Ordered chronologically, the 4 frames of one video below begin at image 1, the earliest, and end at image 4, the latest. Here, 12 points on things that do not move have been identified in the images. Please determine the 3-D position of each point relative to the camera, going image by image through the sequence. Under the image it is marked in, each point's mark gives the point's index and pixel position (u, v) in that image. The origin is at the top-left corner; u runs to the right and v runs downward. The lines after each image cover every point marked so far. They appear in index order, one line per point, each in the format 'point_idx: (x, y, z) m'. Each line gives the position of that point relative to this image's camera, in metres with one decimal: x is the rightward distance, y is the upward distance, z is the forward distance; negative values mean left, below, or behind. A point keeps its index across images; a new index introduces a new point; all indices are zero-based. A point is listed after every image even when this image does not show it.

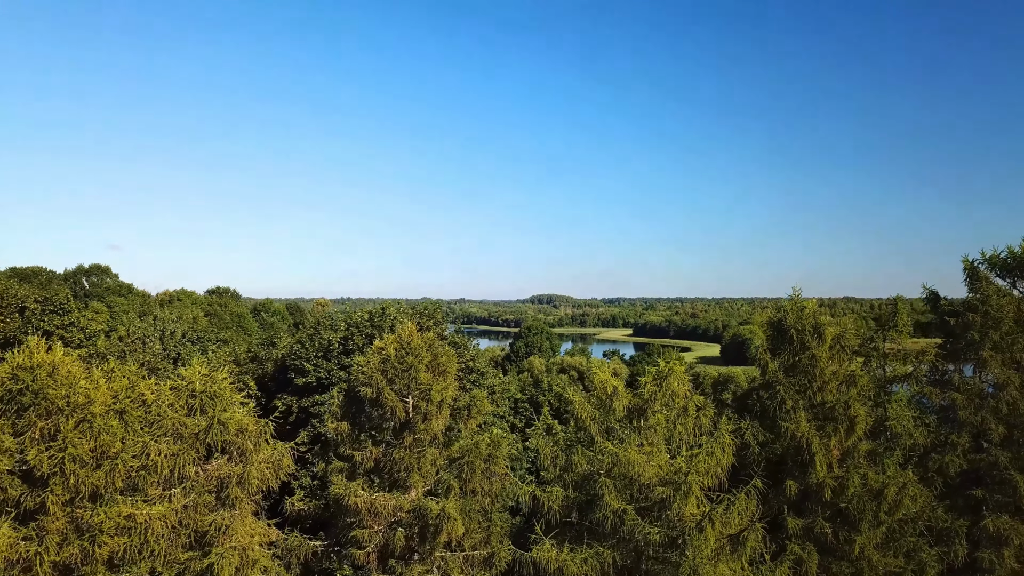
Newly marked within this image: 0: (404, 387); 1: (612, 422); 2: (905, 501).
0: (-2.2, -2.0, +11.1) m
1: (+2.3, -3.0, +12.4) m
2: (+9.0, -4.9, +12.6) m
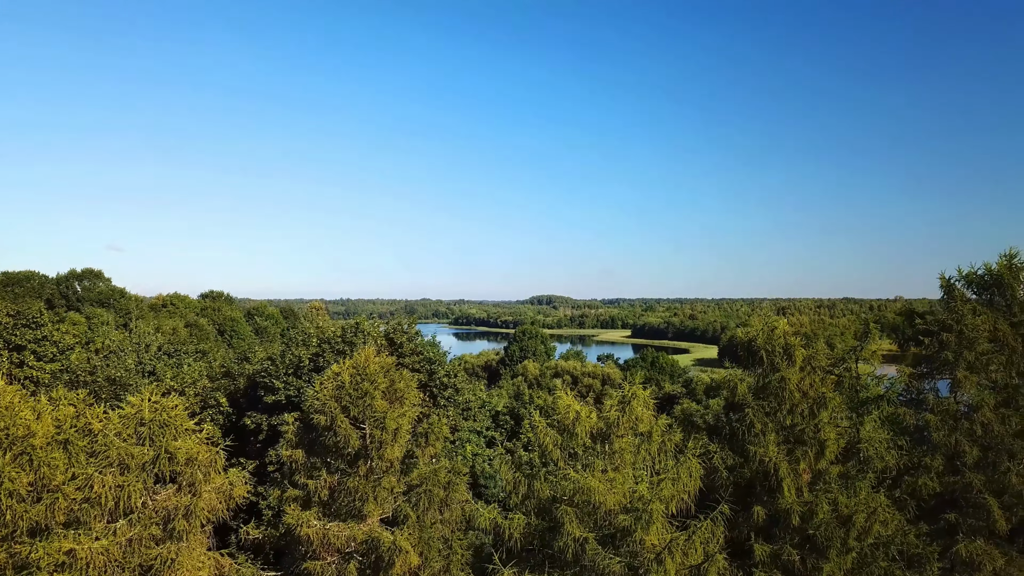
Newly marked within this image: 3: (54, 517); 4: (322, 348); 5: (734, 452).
0: (-3.0, -2.5, +10.9) m
1: (+1.4, -3.5, +12.2) m
2: (+8.1, -5.4, +12.3) m
3: (-7.8, -3.9, +9.3) m
4: (-6.1, -1.9, +17.5) m
5: (+5.3, -3.9, +13.0) m
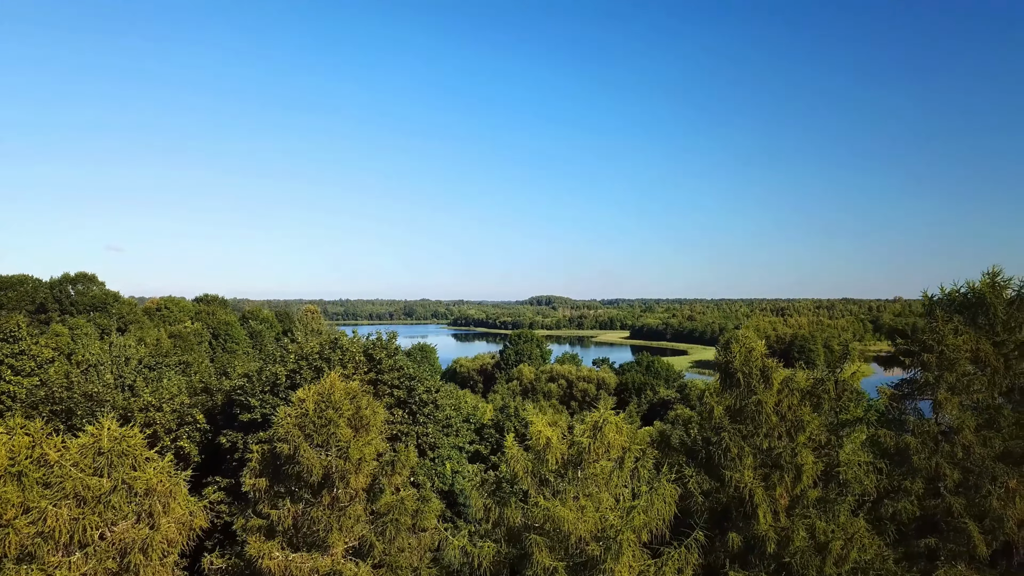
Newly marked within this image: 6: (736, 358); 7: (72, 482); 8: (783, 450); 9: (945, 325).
0: (-3.7, -3.0, +10.7) m
1: (+0.8, -4.0, +12.0) m
2: (+7.5, -5.9, +12.1) m
3: (-8.4, -4.4, +9.1) m
4: (-6.7, -2.4, +17.3) m
5: (+4.6, -4.4, +12.8) m
6: (+5.5, -1.7, +13.4) m
7: (-7.9, -3.5, +9.9) m
8: (+6.2, -3.7, +12.6) m
9: (+11.2, -1.0, +14.1) m
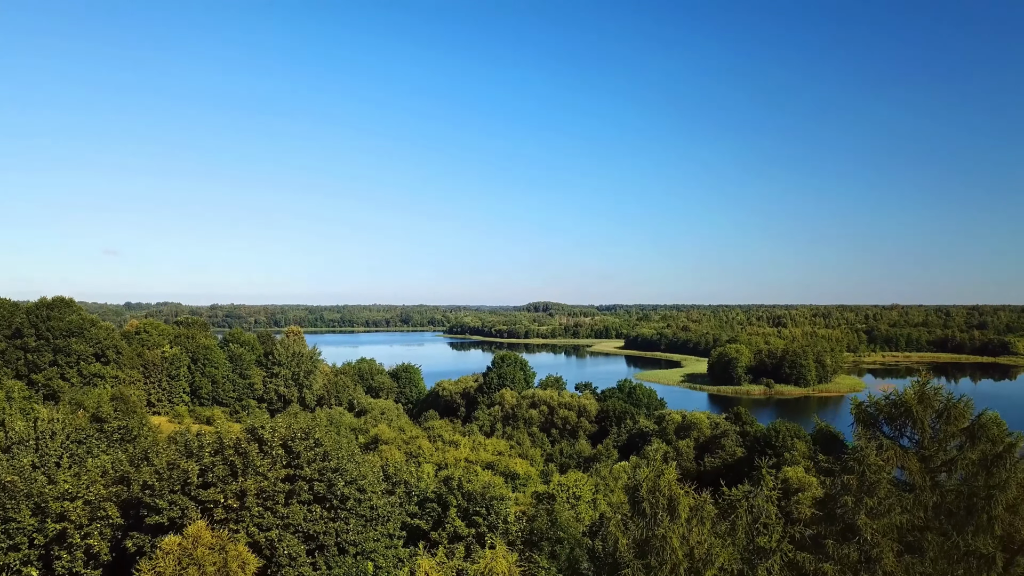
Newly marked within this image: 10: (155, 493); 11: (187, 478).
0: (-6.0, -5.8, +10.0) m
1: (-1.6, -6.8, +11.4) m
2: (+5.1, -8.7, +11.5) m
3: (-10.8, -7.2, +8.5) m
4: (-9.1, -5.3, +16.6) m
5: (+2.3, -7.2, +12.2) m
6: (+3.1, -4.5, +12.8) m
7: (-10.3, -6.2, +9.2) m
8: (+3.9, -6.5, +12.0) m
9: (+8.8, -3.8, +13.5) m
10: (-10.4, -6.0, +16.2) m
11: (-9.7, -5.7, +16.3) m
